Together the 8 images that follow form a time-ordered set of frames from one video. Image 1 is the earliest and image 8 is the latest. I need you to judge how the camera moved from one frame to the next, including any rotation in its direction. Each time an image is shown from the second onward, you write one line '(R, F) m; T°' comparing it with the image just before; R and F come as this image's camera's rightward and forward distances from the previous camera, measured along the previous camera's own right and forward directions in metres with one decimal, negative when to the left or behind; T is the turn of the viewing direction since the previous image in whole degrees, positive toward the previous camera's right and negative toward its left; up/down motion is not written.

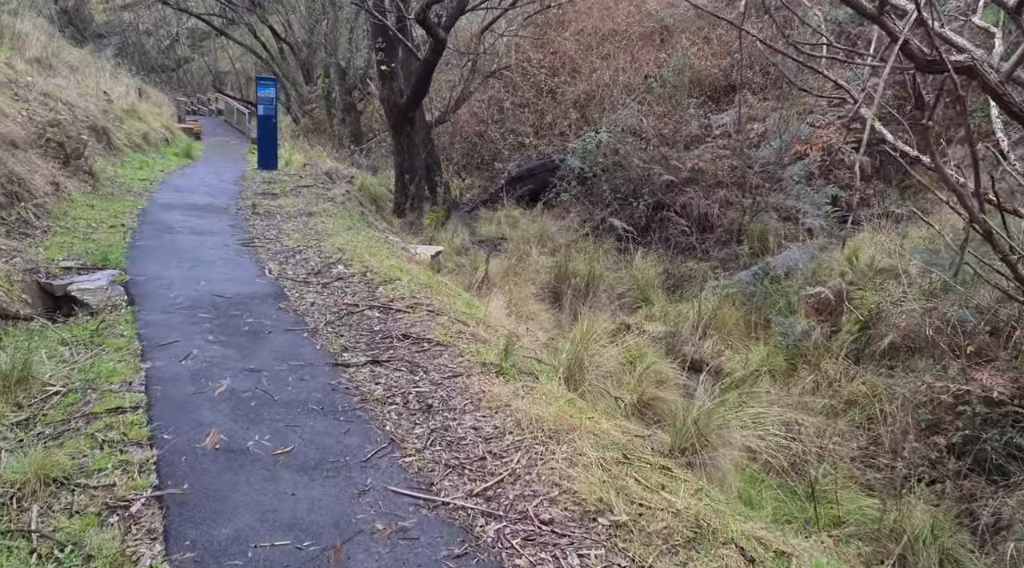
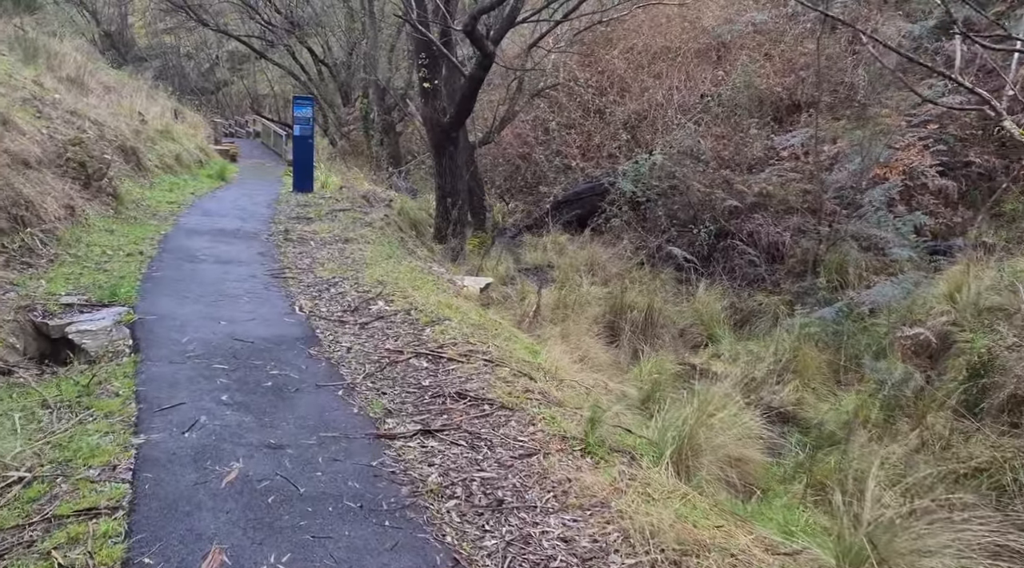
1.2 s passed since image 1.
(-0.3, +0.9) m; -2°
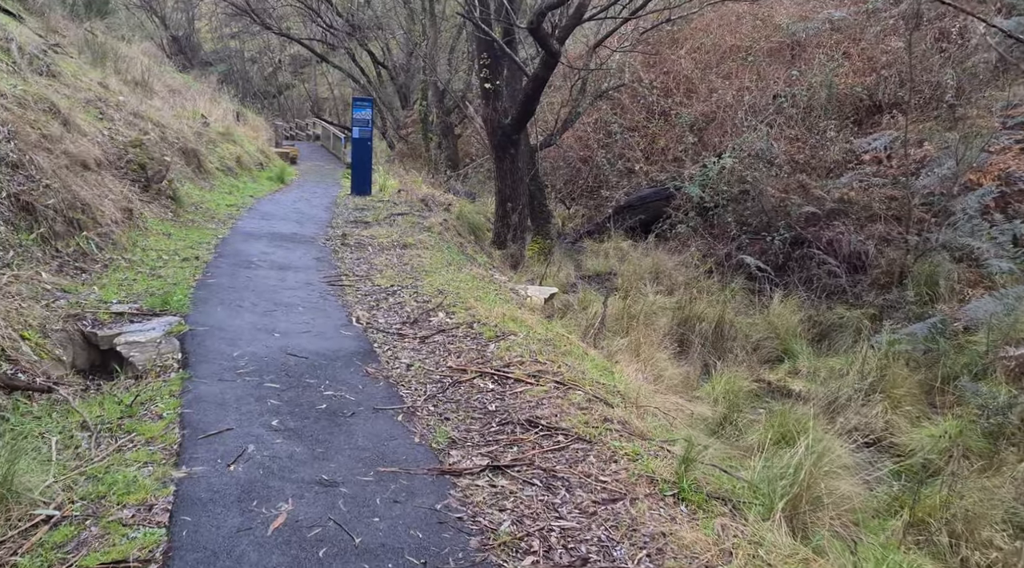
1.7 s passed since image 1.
(-0.1, +0.4) m; -4°
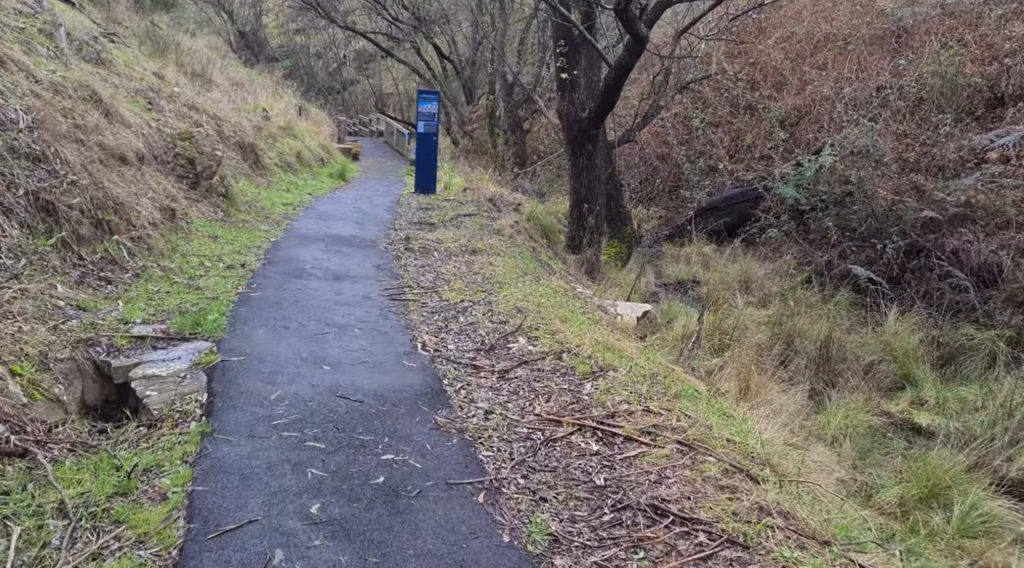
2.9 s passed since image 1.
(-0.2, +1.0) m; -4°
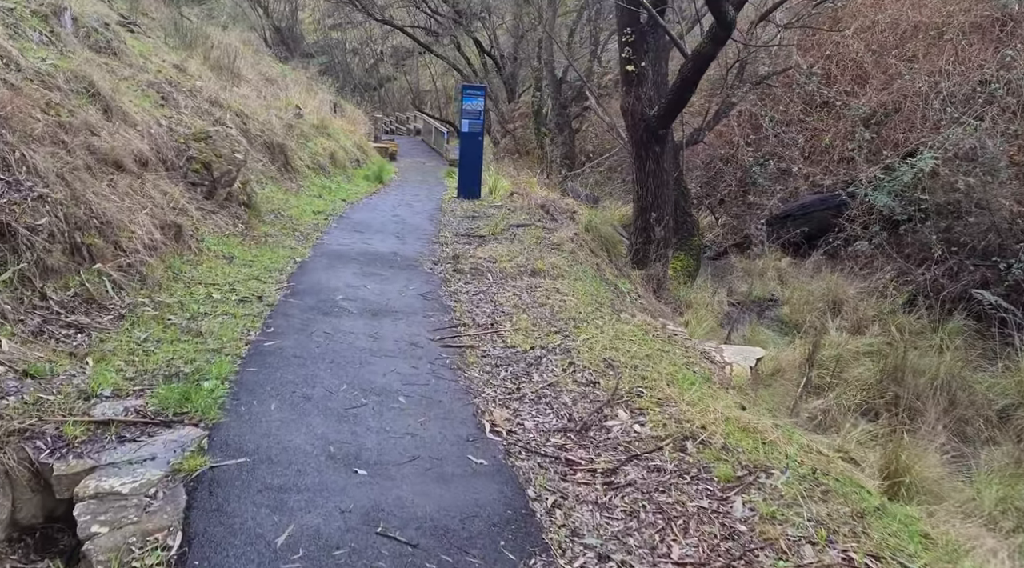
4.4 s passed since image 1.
(-0.3, +1.3) m; -2°
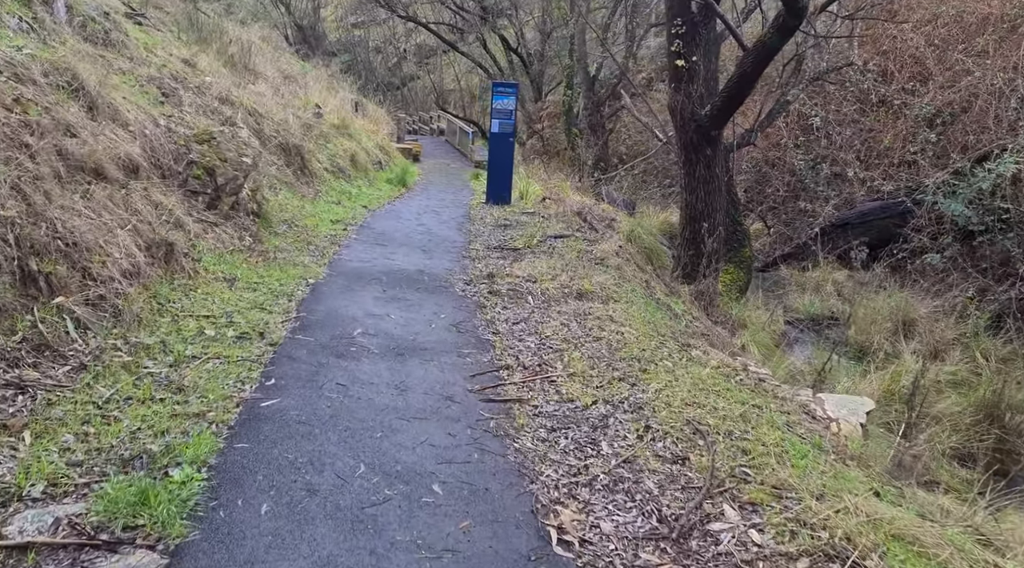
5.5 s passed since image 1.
(-0.2, +0.9) m; -1°
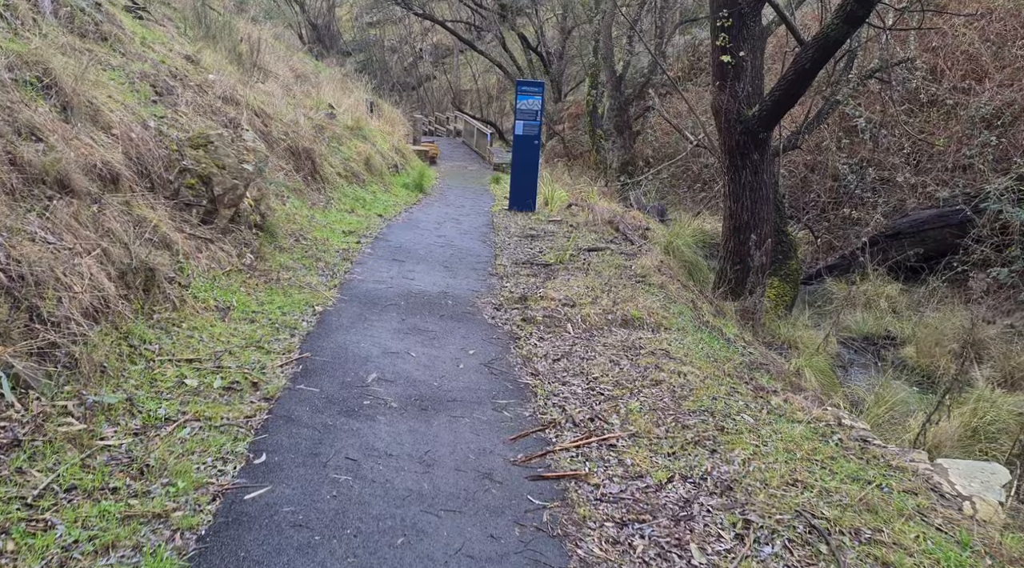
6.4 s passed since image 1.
(-0.2, +0.8) m; -1°
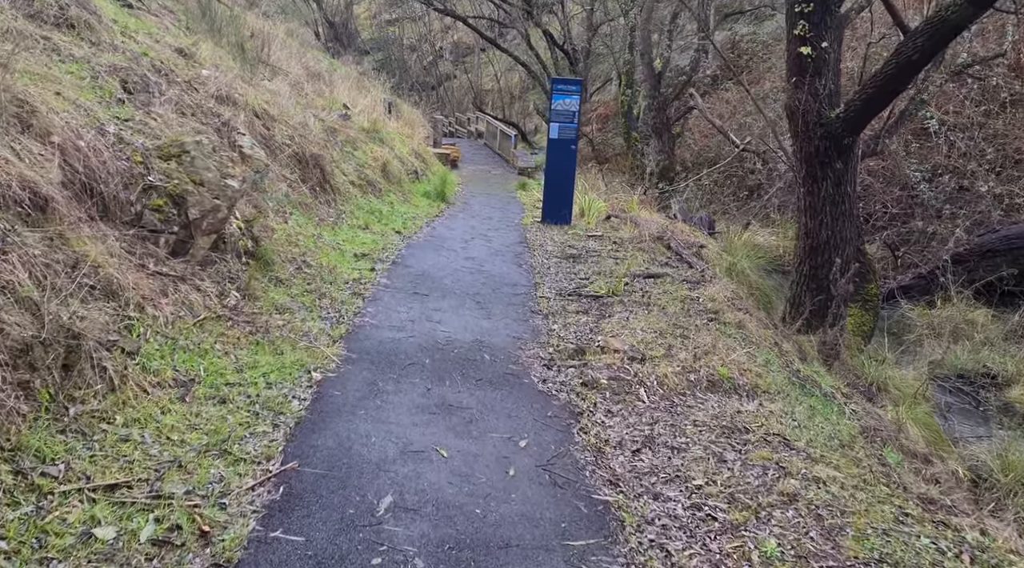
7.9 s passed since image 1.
(-0.2, +1.2) m; -1°
